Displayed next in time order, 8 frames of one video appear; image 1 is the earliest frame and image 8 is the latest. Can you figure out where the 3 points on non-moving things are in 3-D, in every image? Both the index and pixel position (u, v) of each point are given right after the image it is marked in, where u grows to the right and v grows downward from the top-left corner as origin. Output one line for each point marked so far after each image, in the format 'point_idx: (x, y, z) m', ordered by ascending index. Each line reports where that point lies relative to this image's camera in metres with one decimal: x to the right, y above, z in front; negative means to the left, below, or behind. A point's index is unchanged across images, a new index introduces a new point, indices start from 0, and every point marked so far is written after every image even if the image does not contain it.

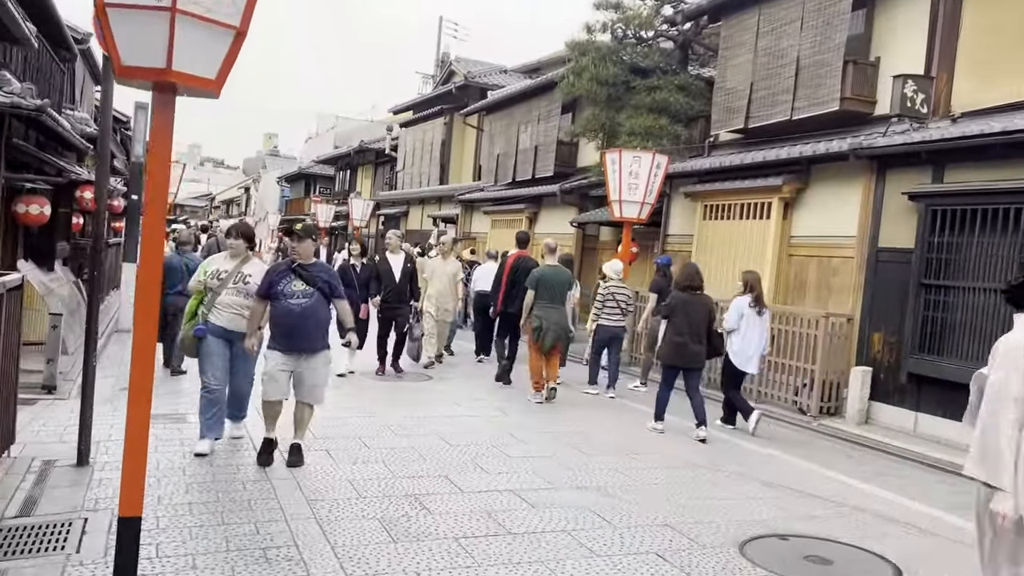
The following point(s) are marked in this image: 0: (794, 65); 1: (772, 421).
0: (+3.6, +2.9, +10.8) m
1: (+2.8, -1.5, +9.2) m
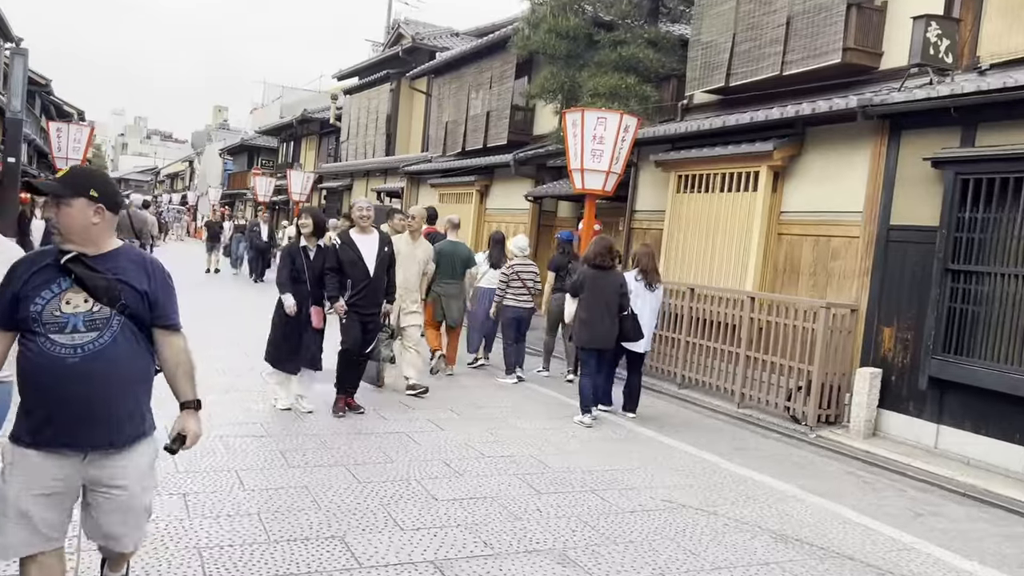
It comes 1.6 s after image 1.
0: (+3.0, +3.1, +9.2) m
1: (+2.3, -1.3, +7.7) m
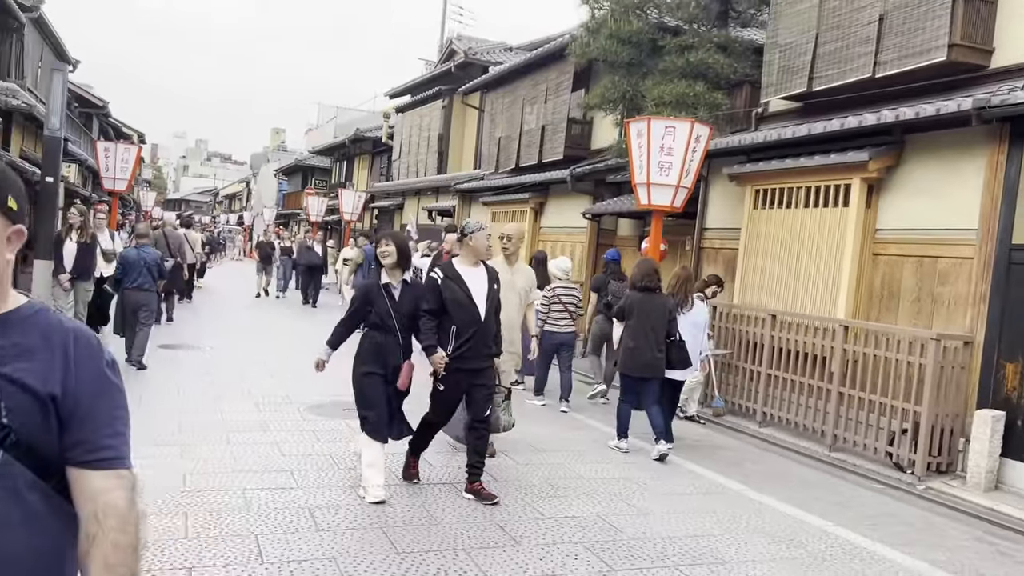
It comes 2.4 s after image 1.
0: (+3.6, +2.8, +8.3) m
1: (+2.8, -1.6, +6.6) m
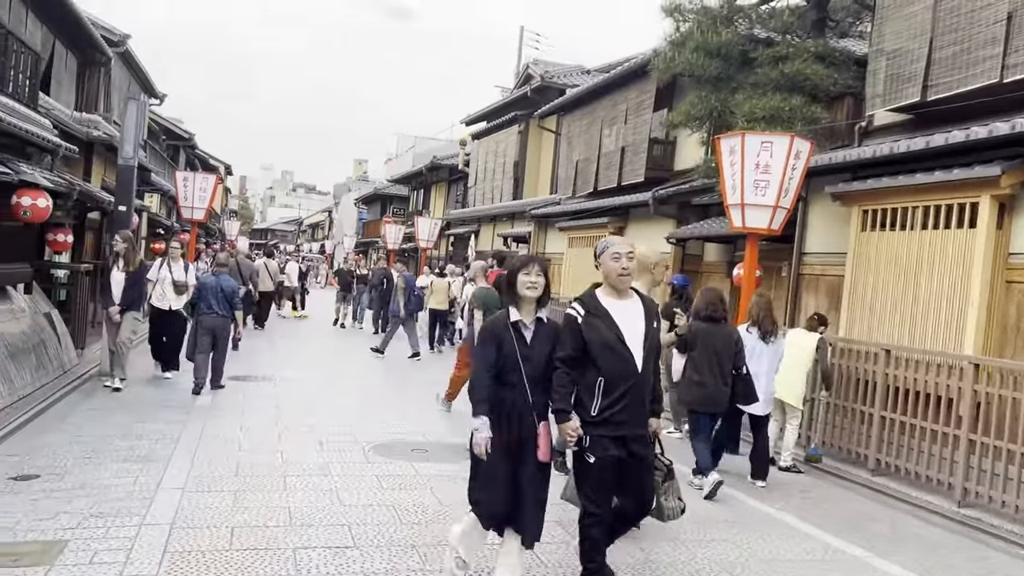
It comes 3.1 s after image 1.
0: (+4.3, +2.5, +7.3) m
1: (+3.3, -1.8, +5.7) m
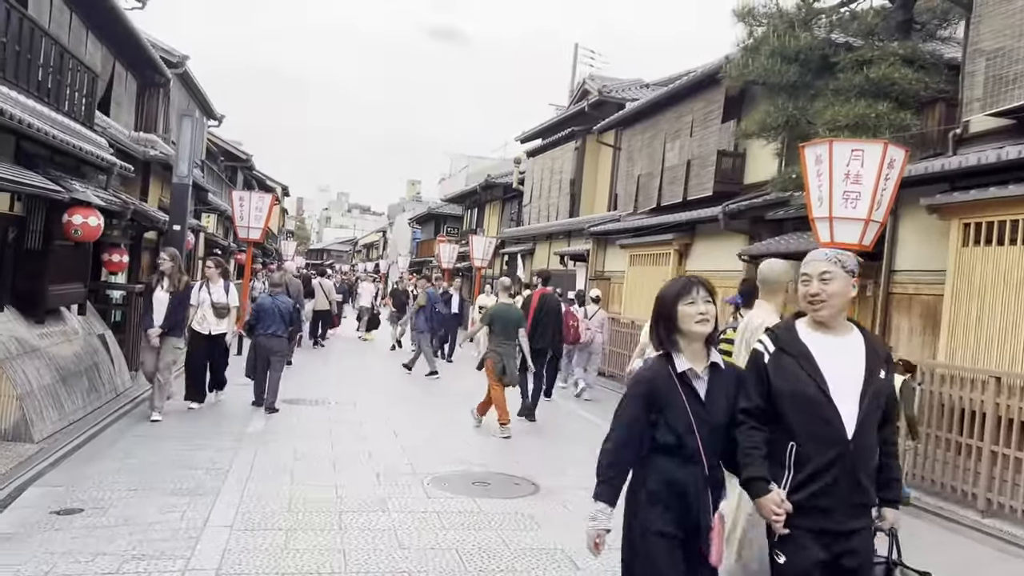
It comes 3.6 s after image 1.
0: (+4.9, +2.3, +6.6) m
1: (+3.8, -1.9, +4.9) m
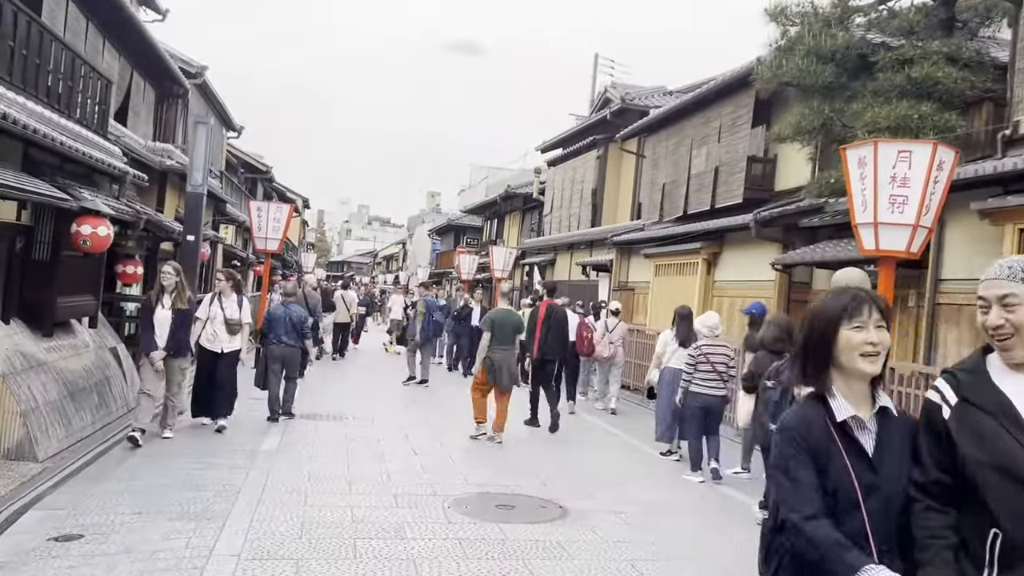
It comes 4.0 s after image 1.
0: (+5.1, +2.3, +6.2) m
1: (+4.0, -2.0, +4.4) m
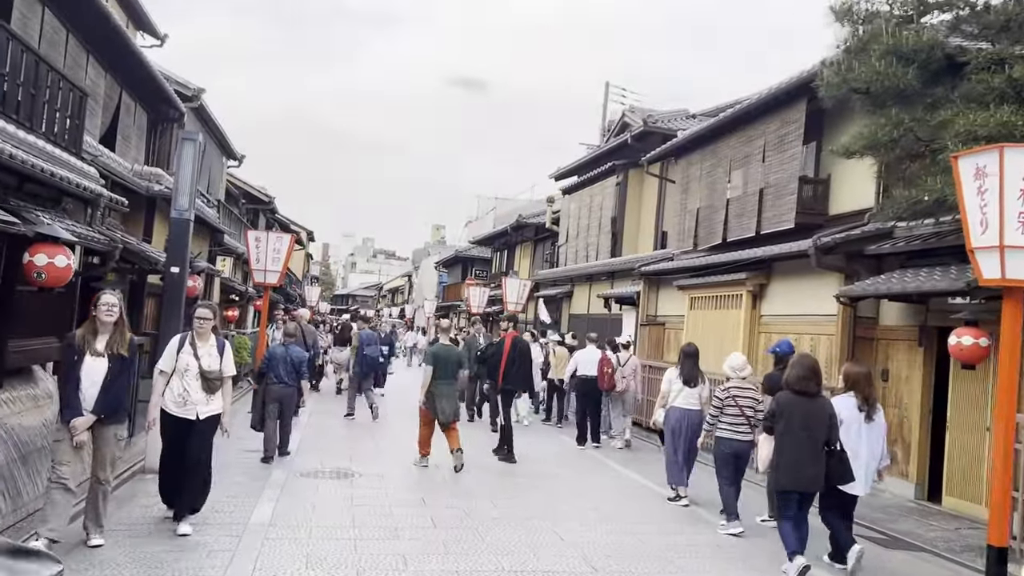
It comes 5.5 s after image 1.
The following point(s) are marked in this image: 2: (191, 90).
0: (+5.4, +2.1, +4.9) m
1: (+4.3, -2.1, +3.0) m
2: (-6.5, +4.0, +17.0) m
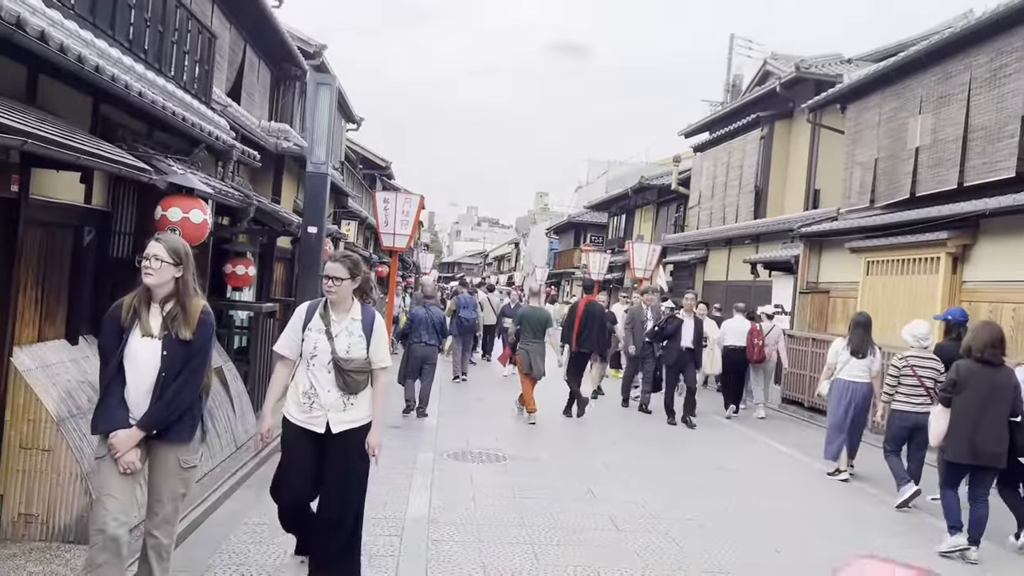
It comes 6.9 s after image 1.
0: (+6.4, +2.3, +3.0) m
1: (+5.1, -2.0, +1.4) m
2: (-3.9, +4.7, +16.3) m
